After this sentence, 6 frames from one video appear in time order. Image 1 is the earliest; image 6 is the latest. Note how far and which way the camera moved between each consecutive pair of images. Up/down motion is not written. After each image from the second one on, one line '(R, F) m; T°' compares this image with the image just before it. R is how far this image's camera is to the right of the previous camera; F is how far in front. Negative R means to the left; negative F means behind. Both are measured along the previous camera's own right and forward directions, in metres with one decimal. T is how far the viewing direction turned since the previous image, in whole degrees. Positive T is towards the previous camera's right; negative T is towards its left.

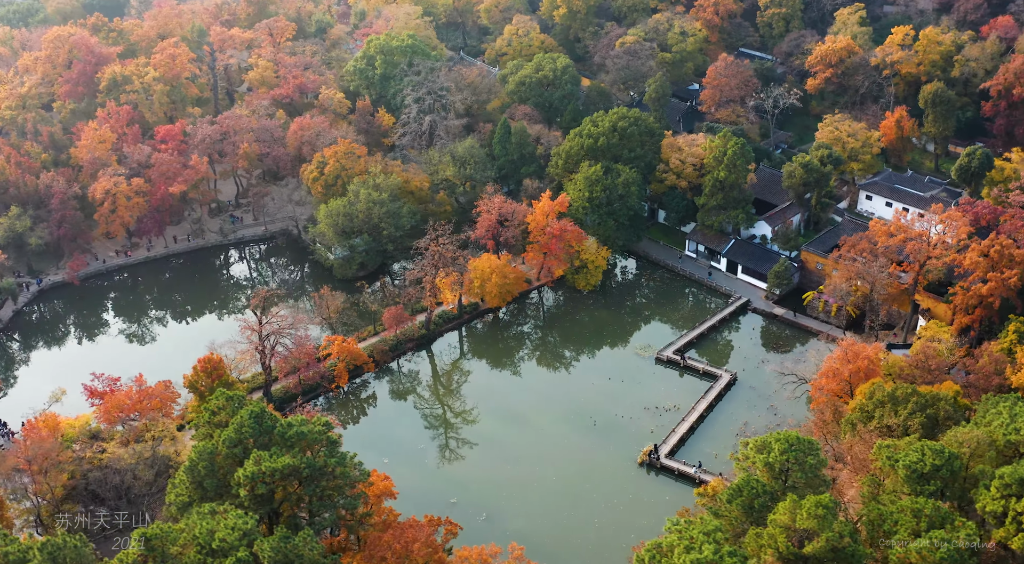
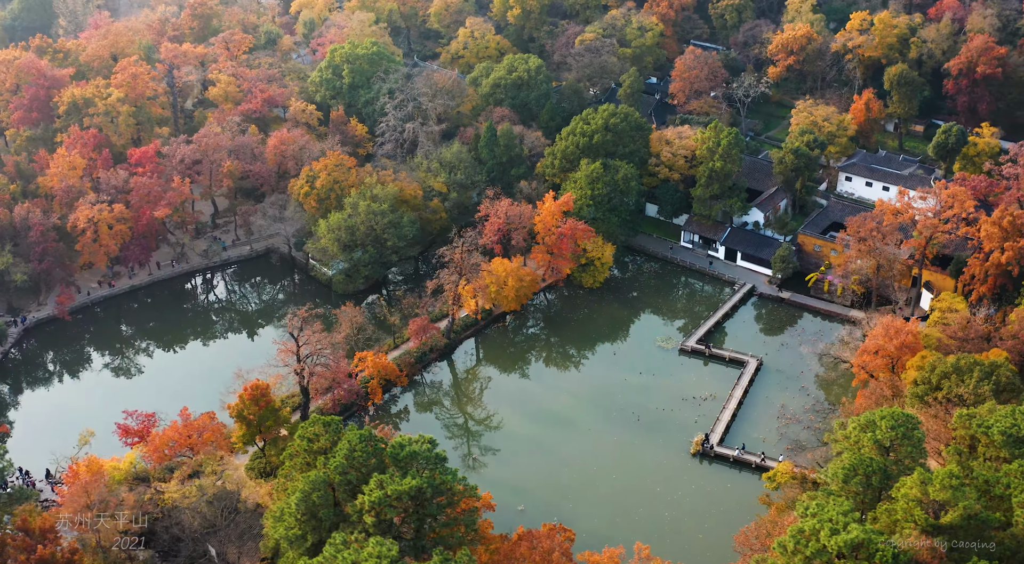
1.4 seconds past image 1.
(-5.0, +0.7) m; +6°
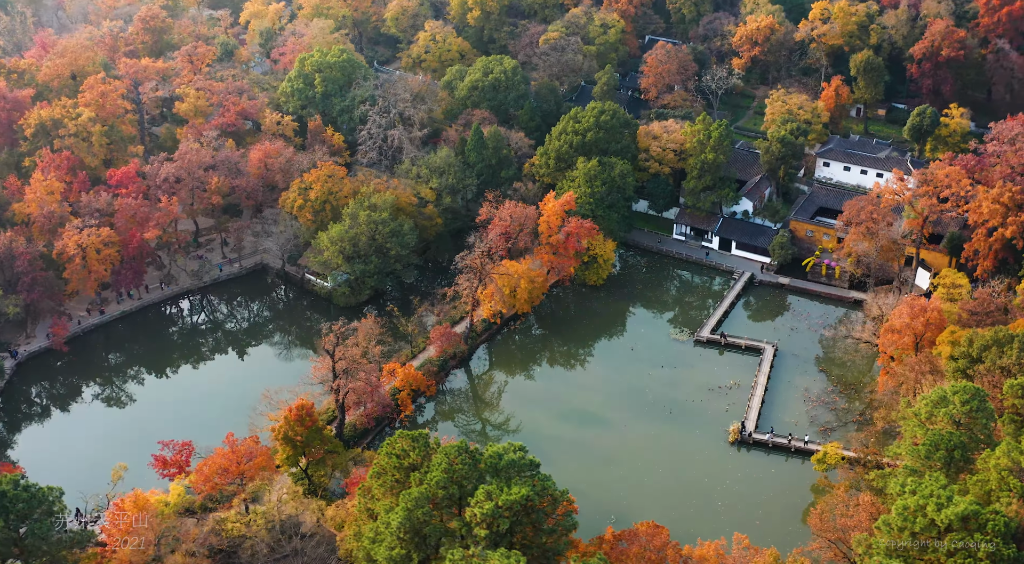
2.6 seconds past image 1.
(-4.1, +0.4) m; +5°
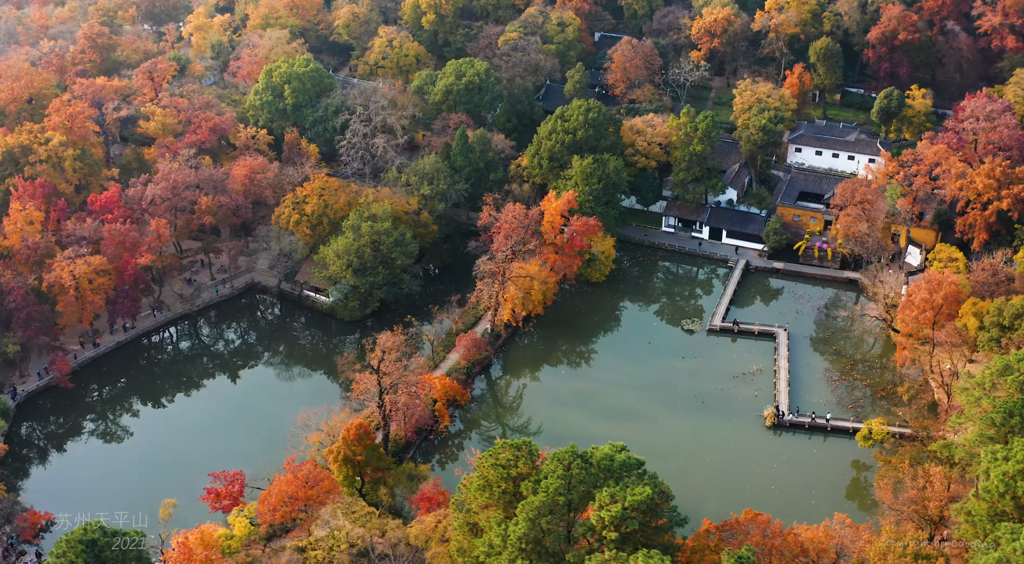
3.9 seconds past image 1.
(-4.5, +0.4) m; +6°
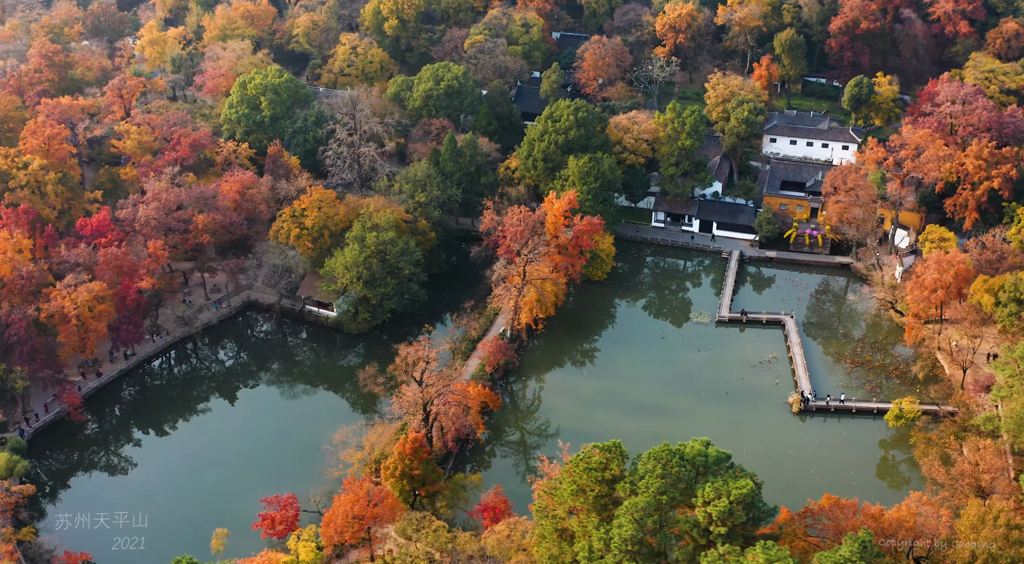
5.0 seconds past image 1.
(-3.9, +0.2) m; +5°
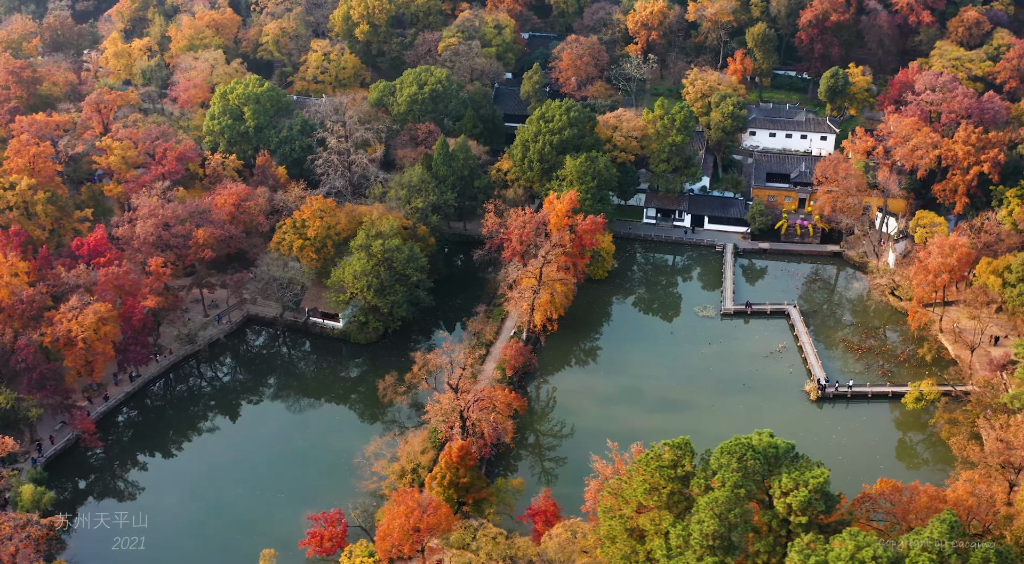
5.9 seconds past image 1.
(-3.0, +0.1) m; +4°
